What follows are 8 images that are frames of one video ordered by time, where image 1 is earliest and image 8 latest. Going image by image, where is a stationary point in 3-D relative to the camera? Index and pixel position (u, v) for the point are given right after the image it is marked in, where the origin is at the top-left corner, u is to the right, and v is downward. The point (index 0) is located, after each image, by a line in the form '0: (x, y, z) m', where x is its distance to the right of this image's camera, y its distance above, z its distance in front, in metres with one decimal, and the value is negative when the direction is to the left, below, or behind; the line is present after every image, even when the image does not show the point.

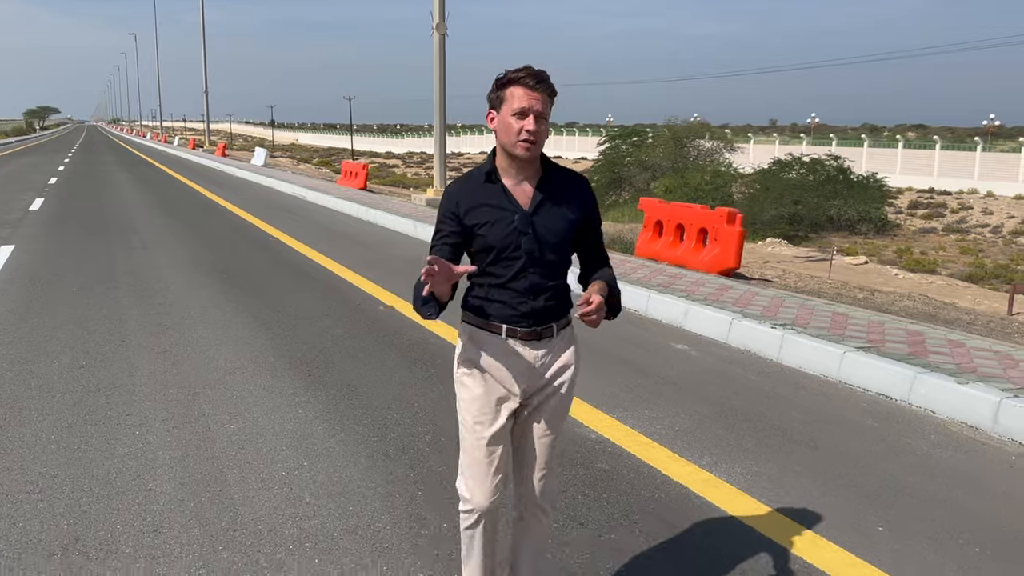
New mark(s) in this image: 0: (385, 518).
0: (-0.5, -0.9, +3.4) m
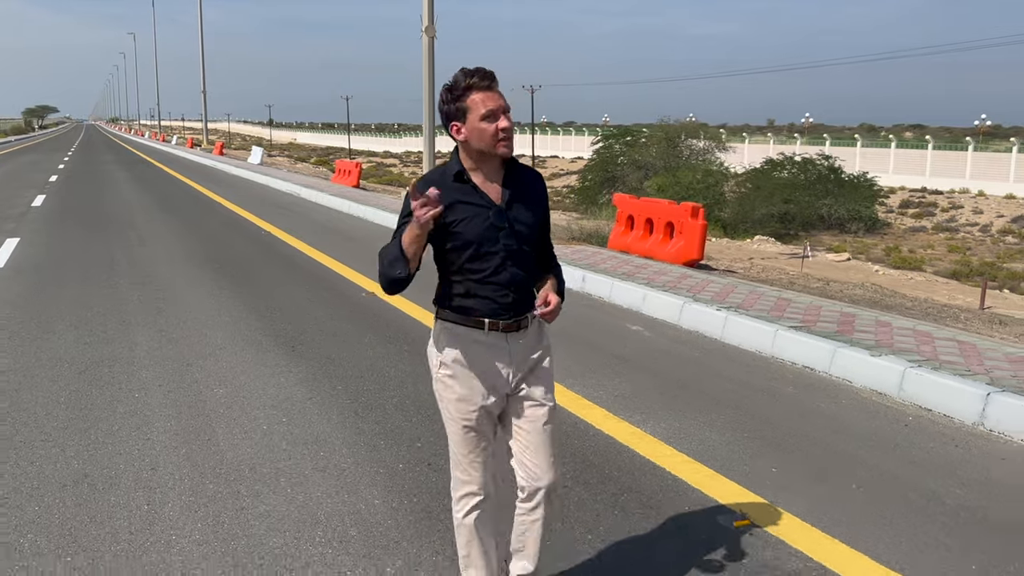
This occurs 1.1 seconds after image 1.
0: (-0.7, -0.7, +3.9) m
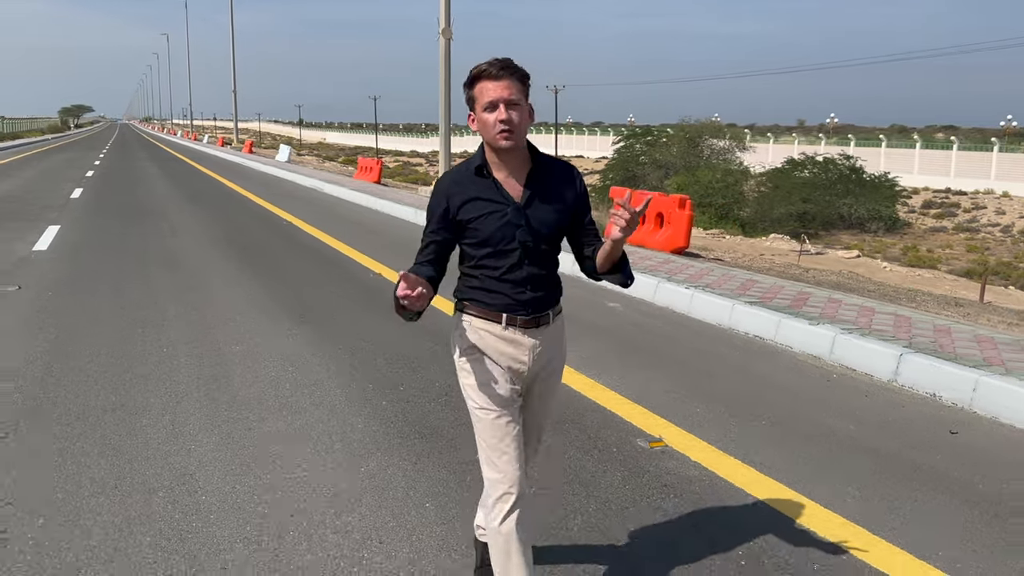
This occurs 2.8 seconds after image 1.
0: (-0.9, -0.6, +4.7) m
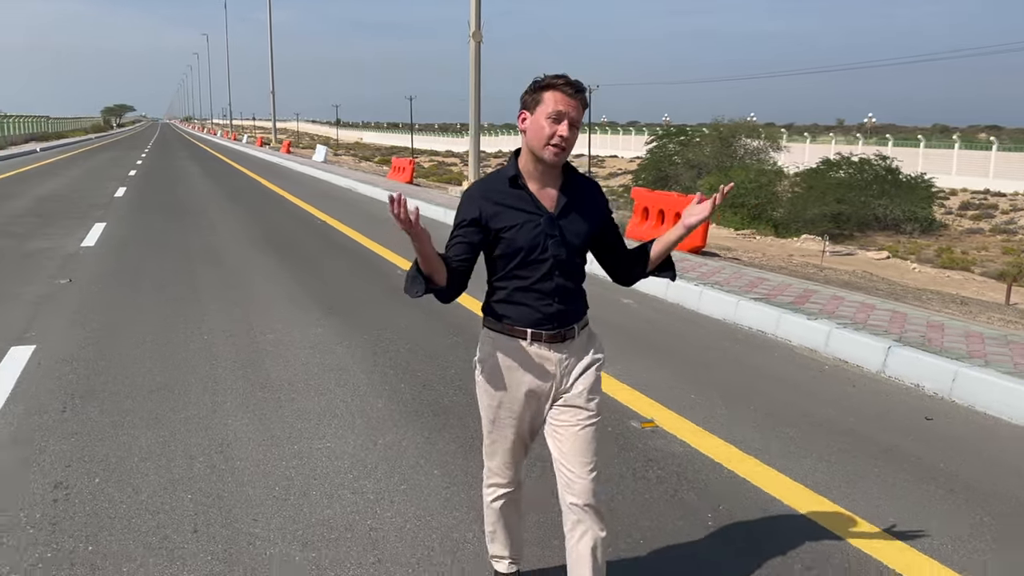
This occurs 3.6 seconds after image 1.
0: (-0.8, -0.5, +5.1) m
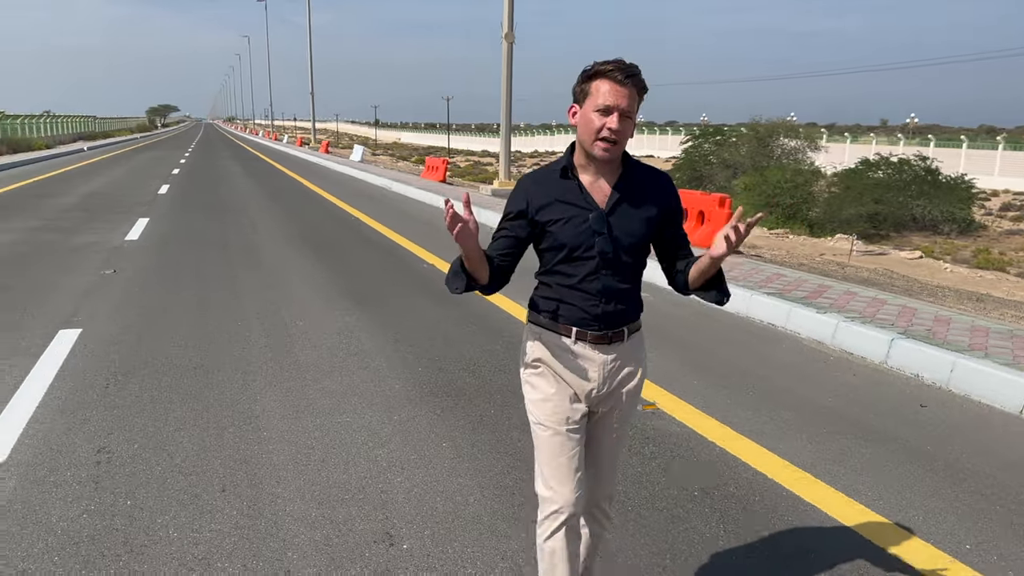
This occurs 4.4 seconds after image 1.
0: (-0.8, -0.5, +5.4) m
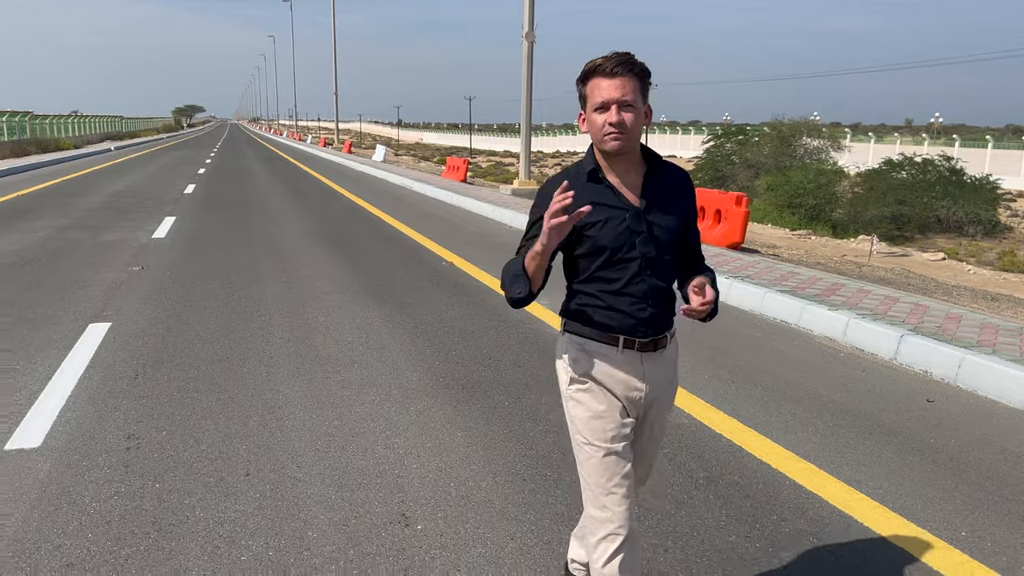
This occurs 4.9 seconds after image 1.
0: (-0.7, -0.4, +5.6) m
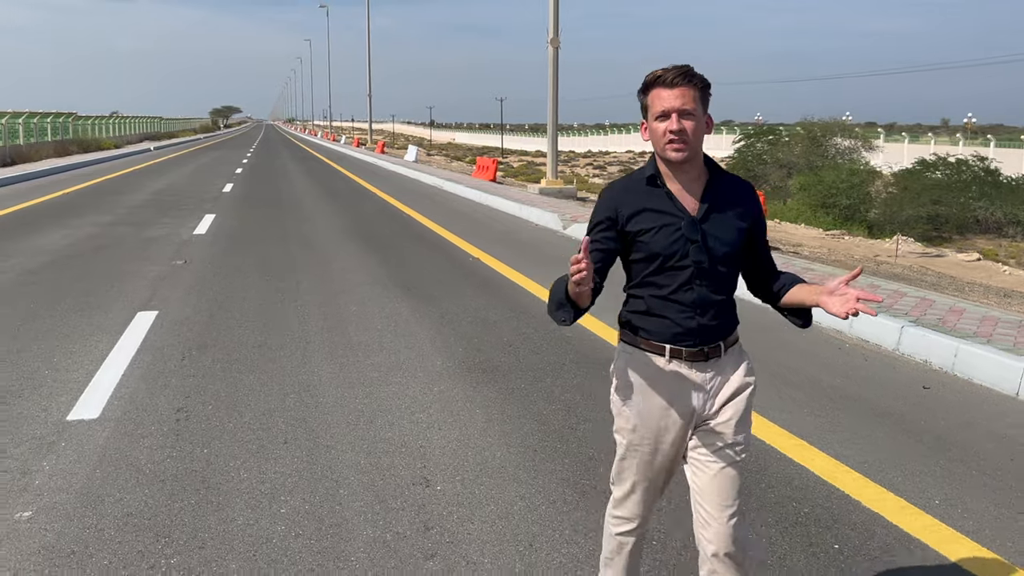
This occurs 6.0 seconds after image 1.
0: (-0.6, -0.4, +6.0) m
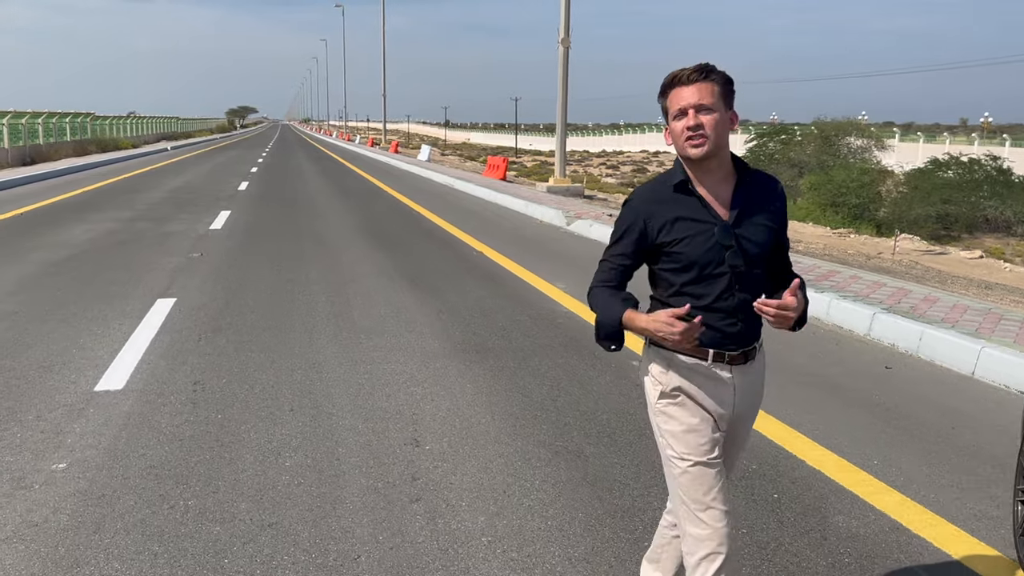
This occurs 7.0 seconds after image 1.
0: (-0.6, -0.3, +6.4) m
